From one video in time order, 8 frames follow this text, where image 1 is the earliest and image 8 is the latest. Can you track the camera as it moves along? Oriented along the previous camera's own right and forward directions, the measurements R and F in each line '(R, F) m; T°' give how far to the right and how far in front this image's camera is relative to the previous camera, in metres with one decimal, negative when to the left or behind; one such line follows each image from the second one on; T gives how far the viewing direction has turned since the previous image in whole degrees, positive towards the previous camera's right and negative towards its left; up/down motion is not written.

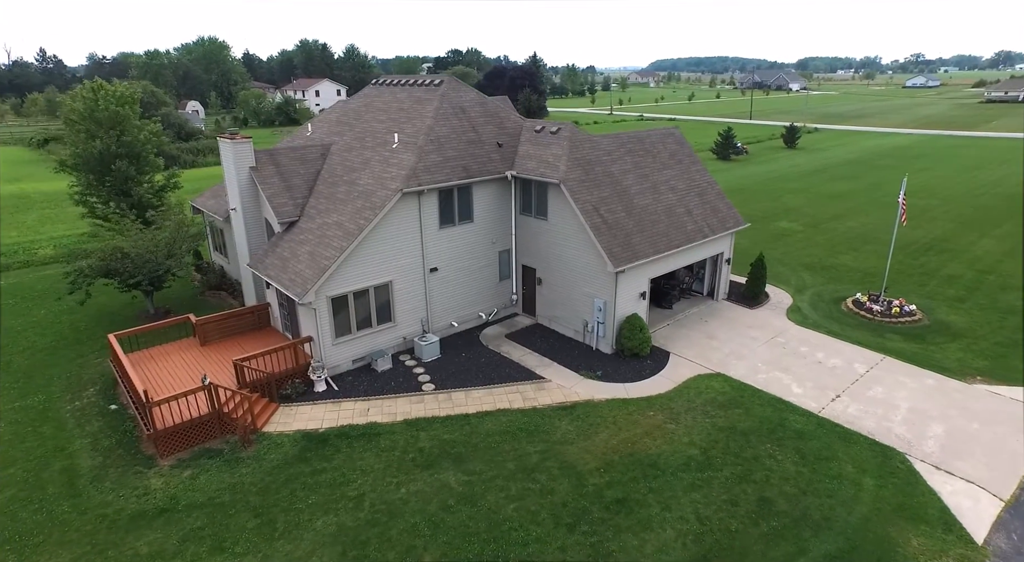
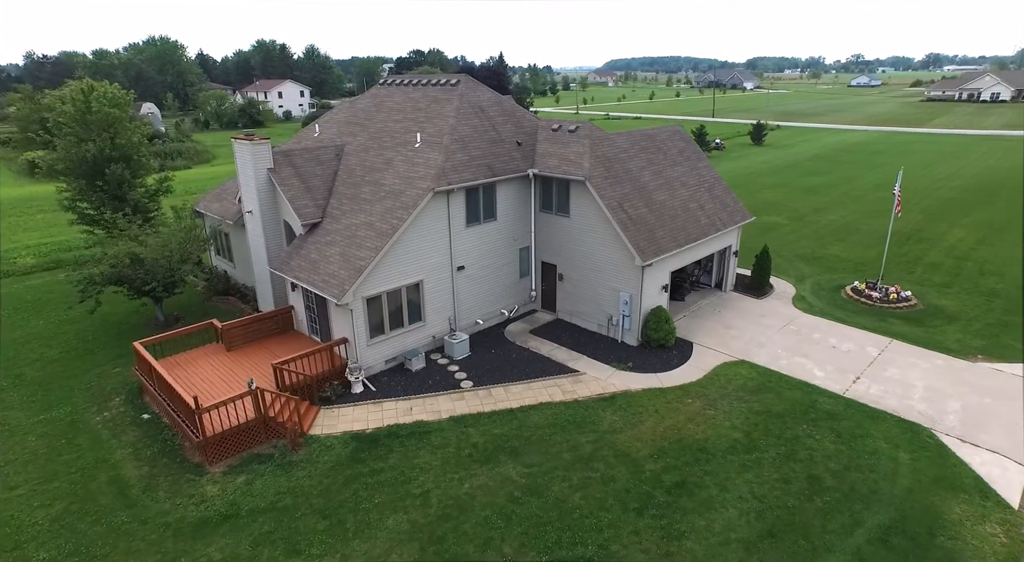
(-2.0, -0.2) m; +4°
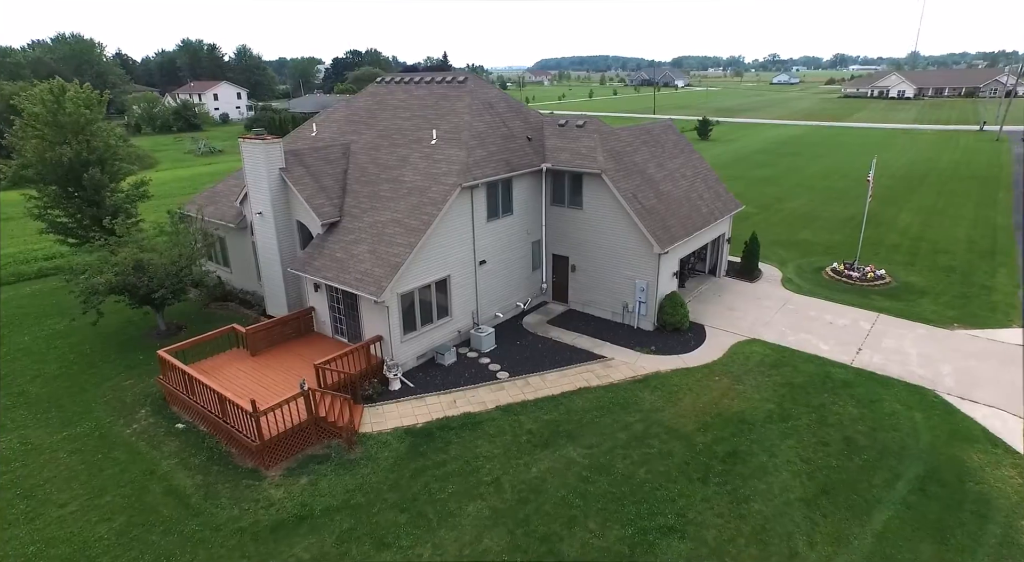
(-2.6, -0.2) m; +6°
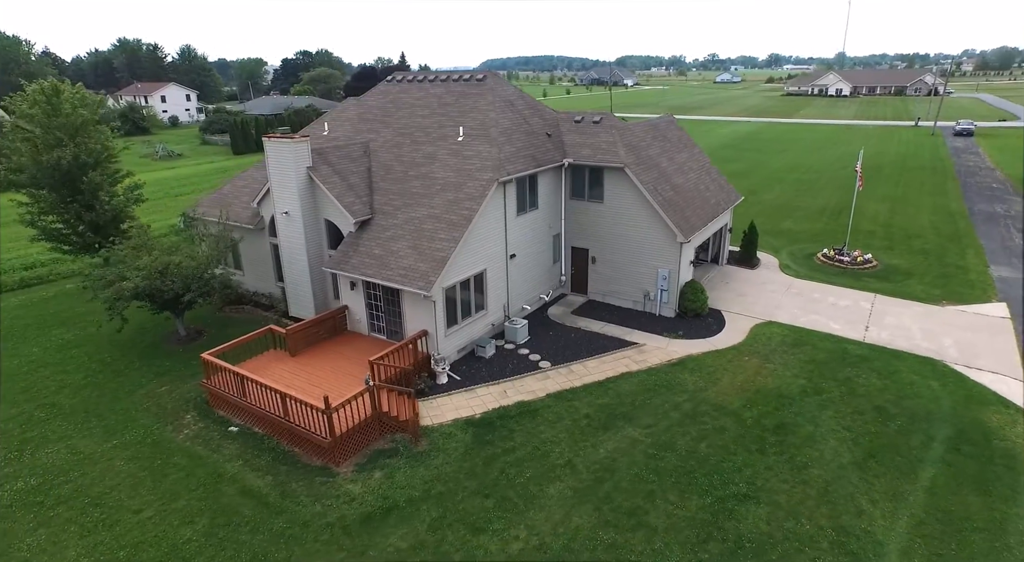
(-2.5, -0.3) m; +5°
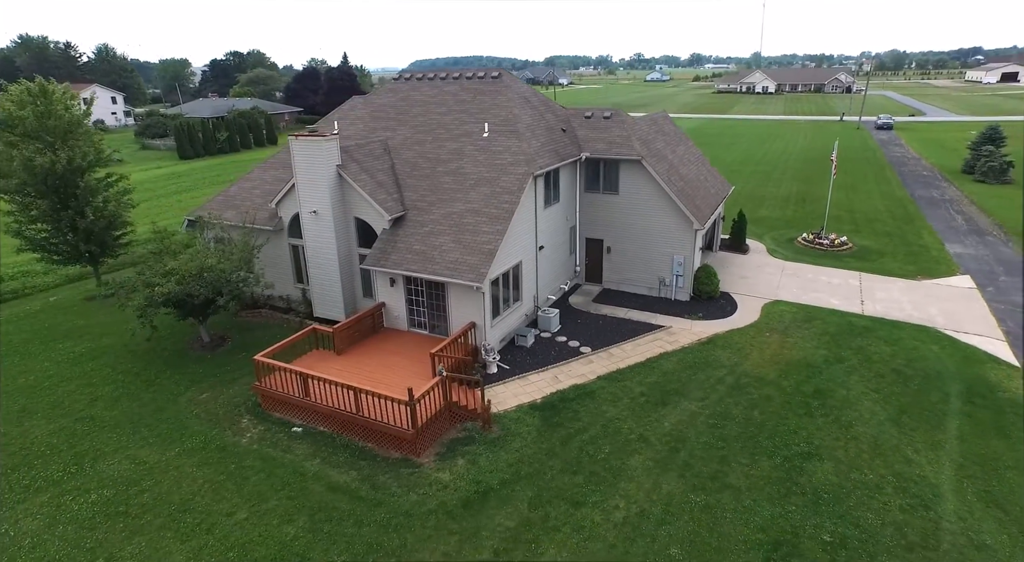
(-3.0, -0.4) m; +6°
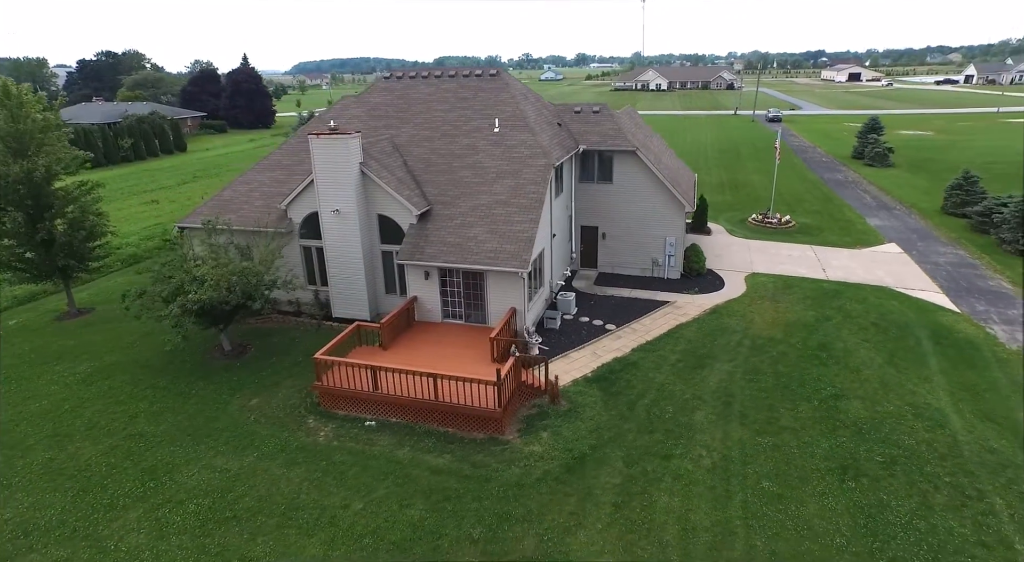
(-3.9, -0.5) m; +9°
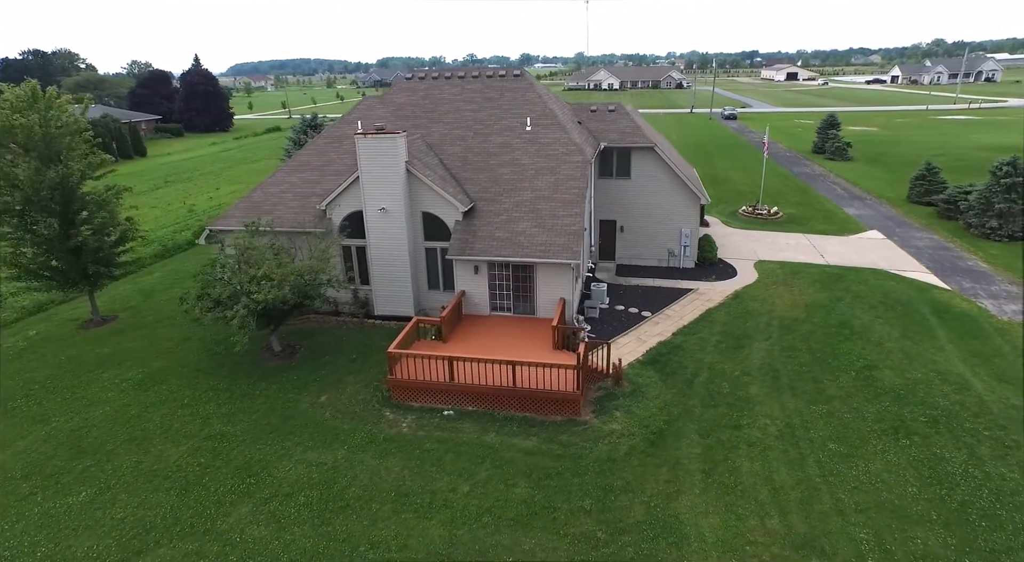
(-3.0, -0.6) m; +5°
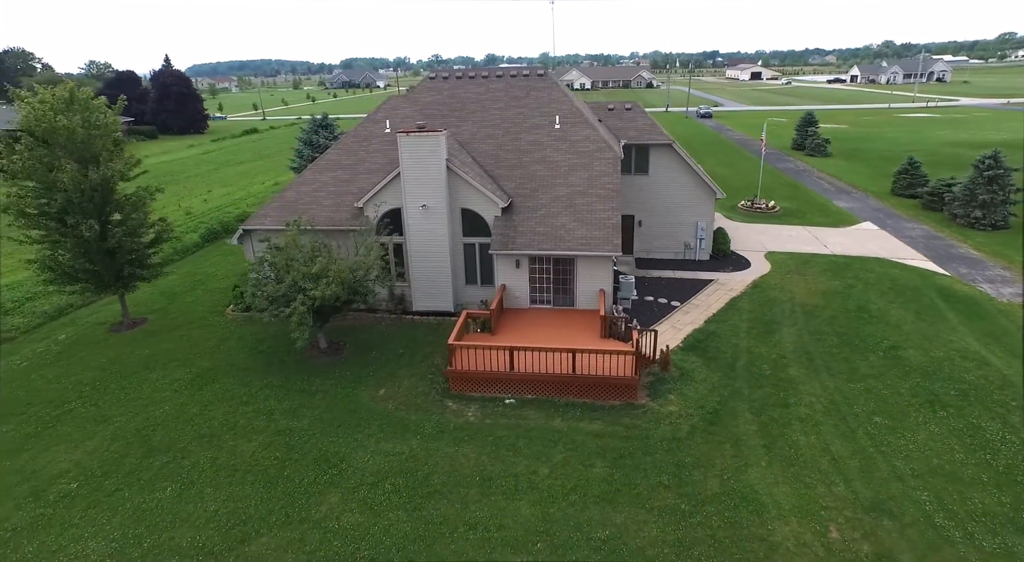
(-2.3, -0.5) m; +3°
